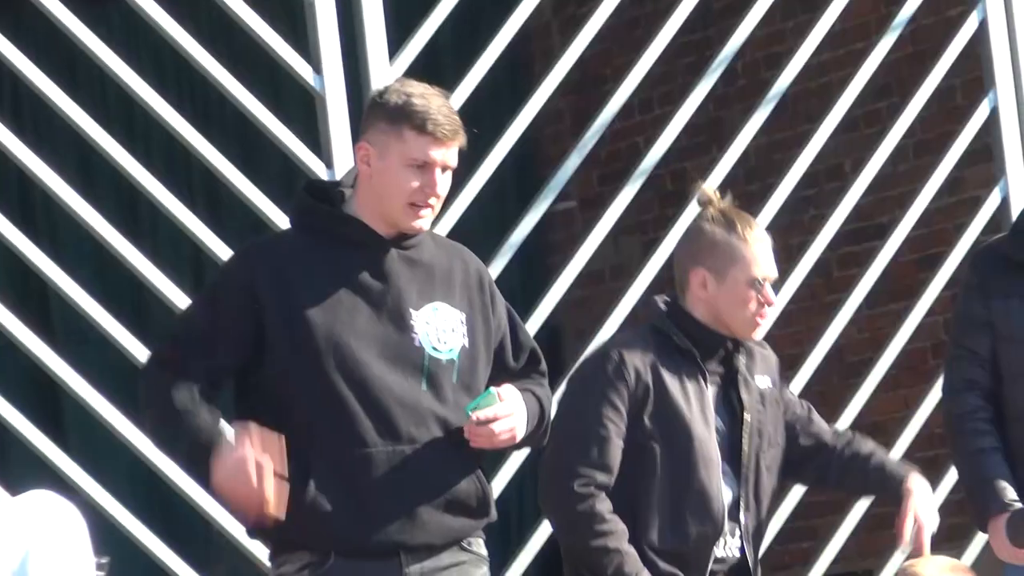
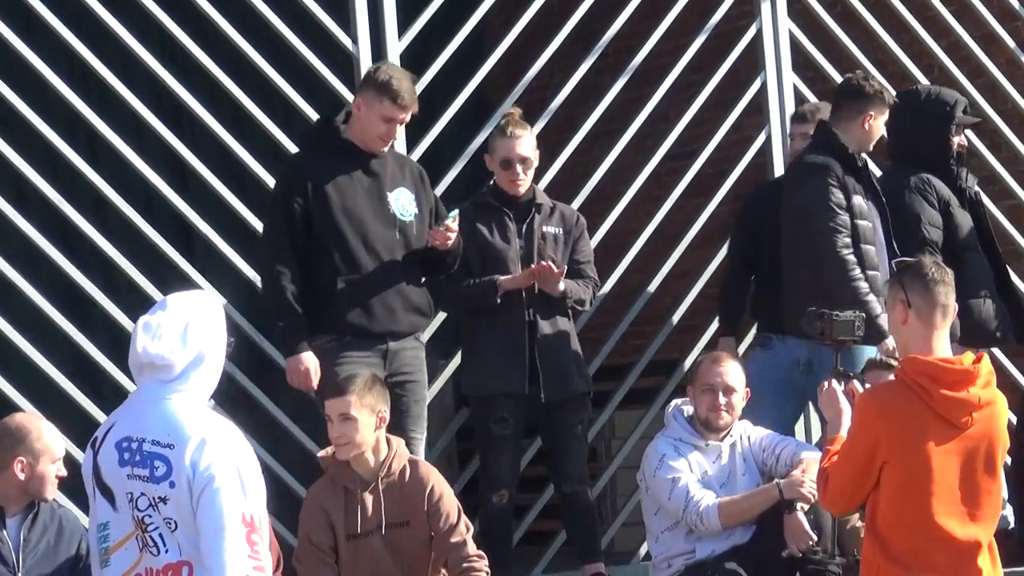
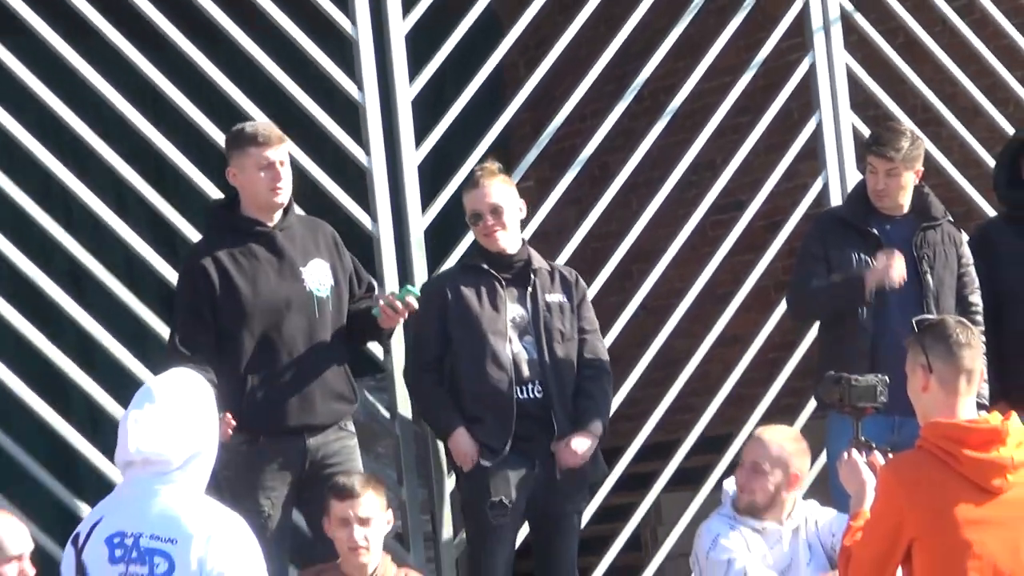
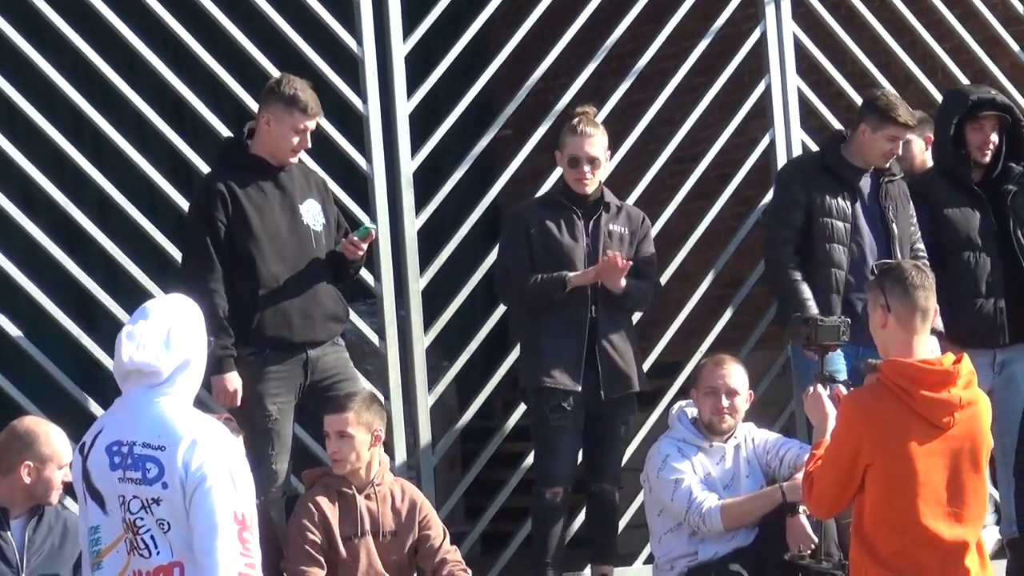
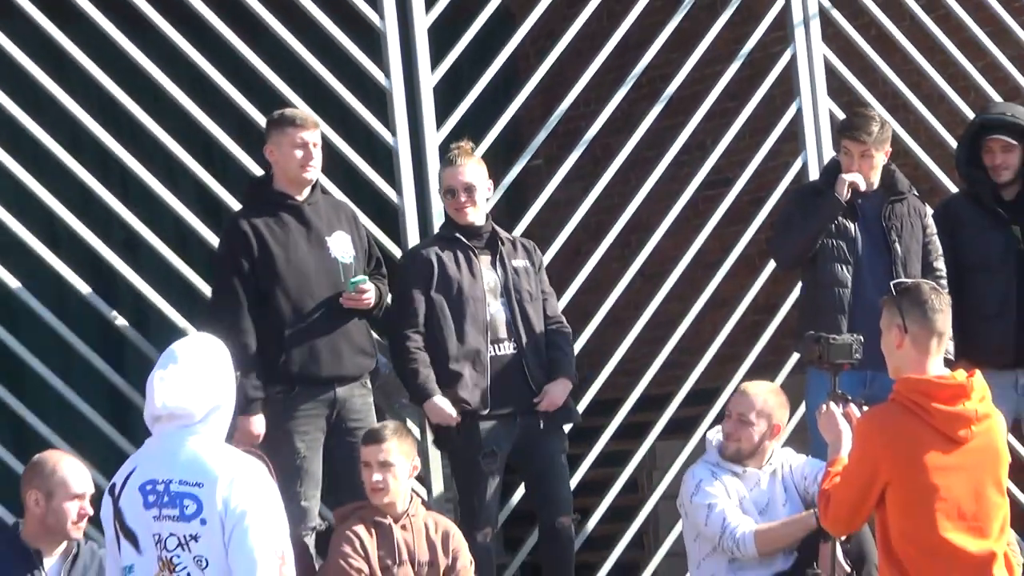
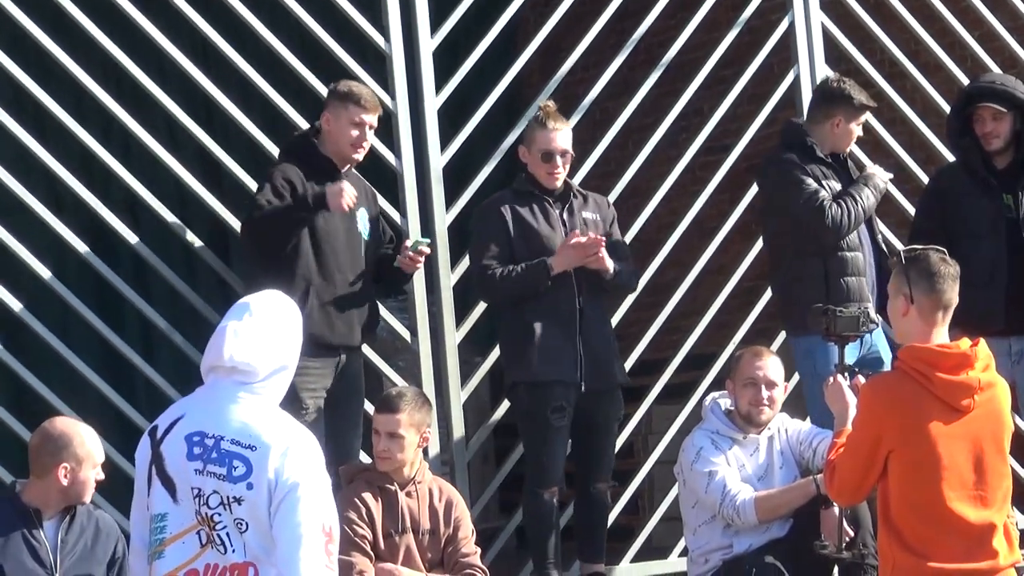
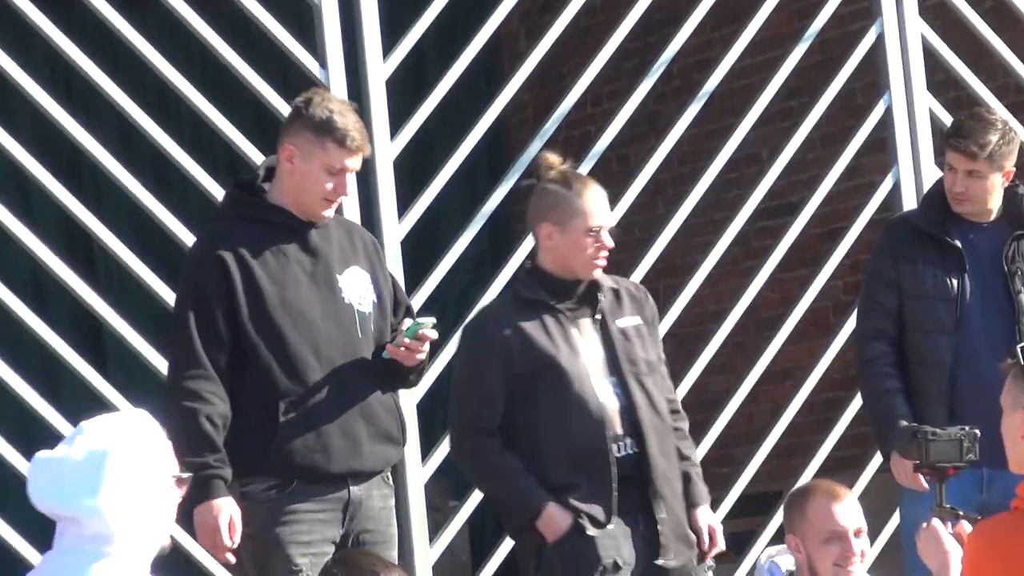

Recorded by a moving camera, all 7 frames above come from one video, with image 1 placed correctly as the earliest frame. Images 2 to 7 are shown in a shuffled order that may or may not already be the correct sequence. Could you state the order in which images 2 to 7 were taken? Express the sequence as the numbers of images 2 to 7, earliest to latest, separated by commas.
7, 3, 5, 6, 4, 2
